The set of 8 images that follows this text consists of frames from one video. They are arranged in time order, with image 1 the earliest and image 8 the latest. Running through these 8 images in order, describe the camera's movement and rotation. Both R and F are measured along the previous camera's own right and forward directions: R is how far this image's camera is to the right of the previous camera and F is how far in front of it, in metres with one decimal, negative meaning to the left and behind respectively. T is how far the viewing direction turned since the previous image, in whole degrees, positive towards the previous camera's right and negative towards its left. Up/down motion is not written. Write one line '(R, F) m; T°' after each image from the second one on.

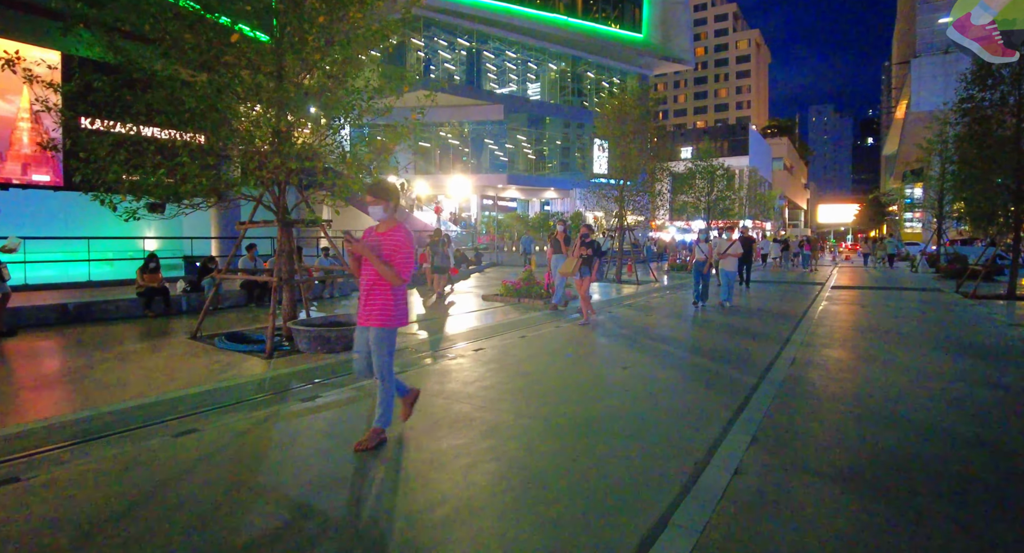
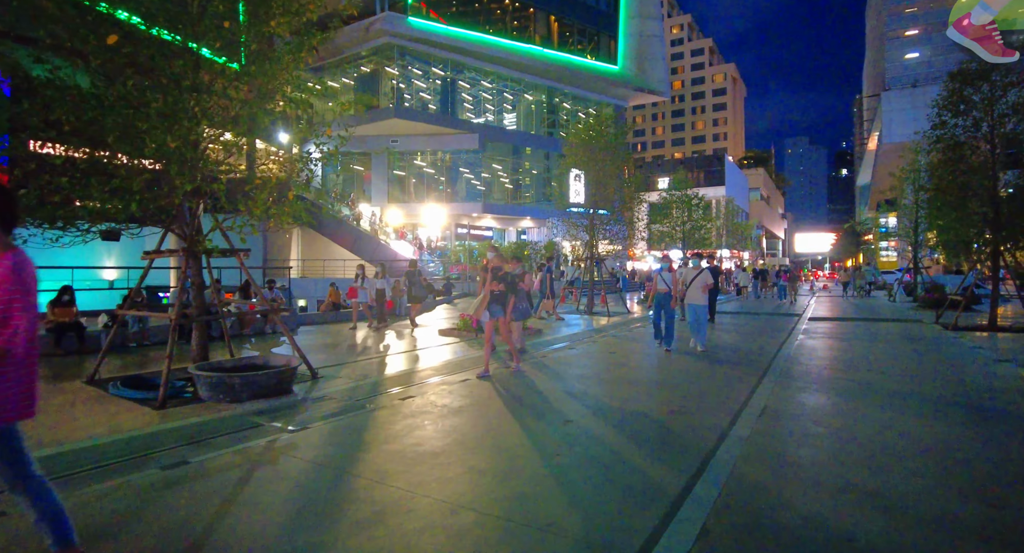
(+0.6, +1.0) m; +2°
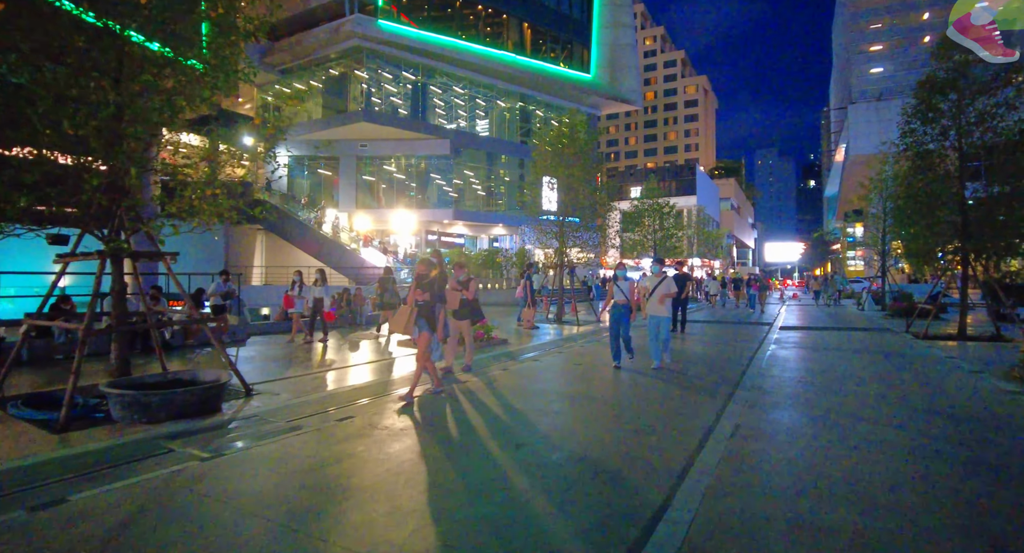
(+0.4, +0.7) m; +3°
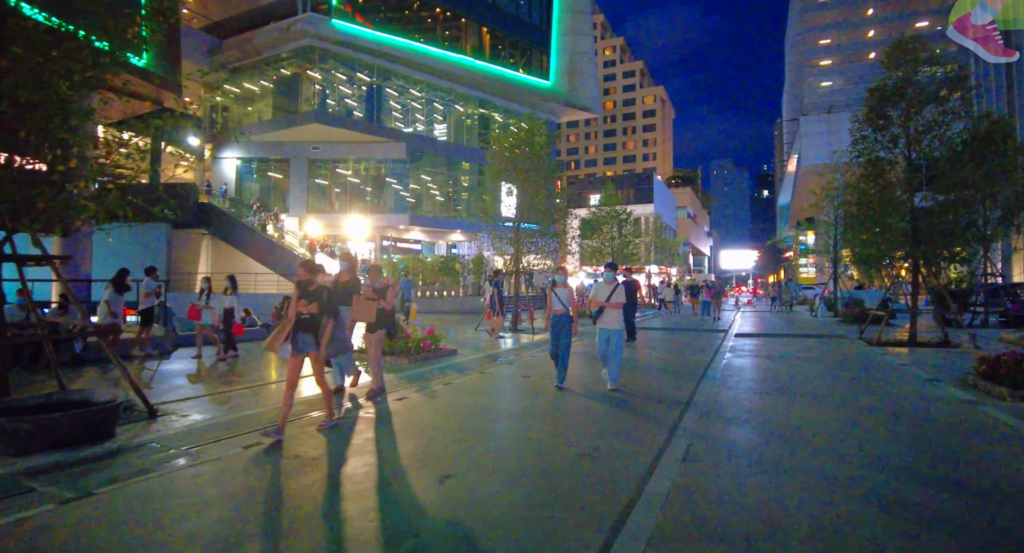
(+0.4, +0.7) m; +4°
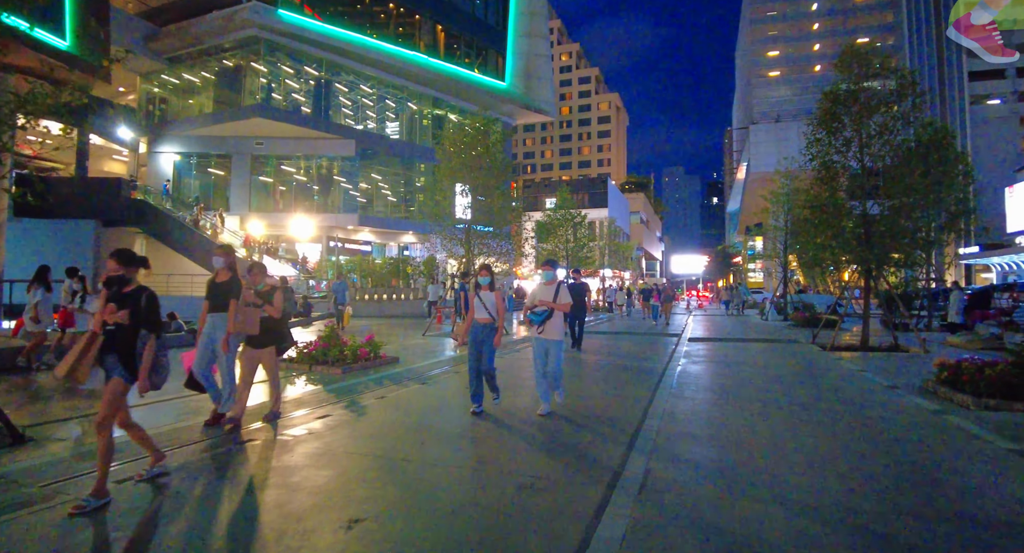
(+0.2, +0.8) m; +5°
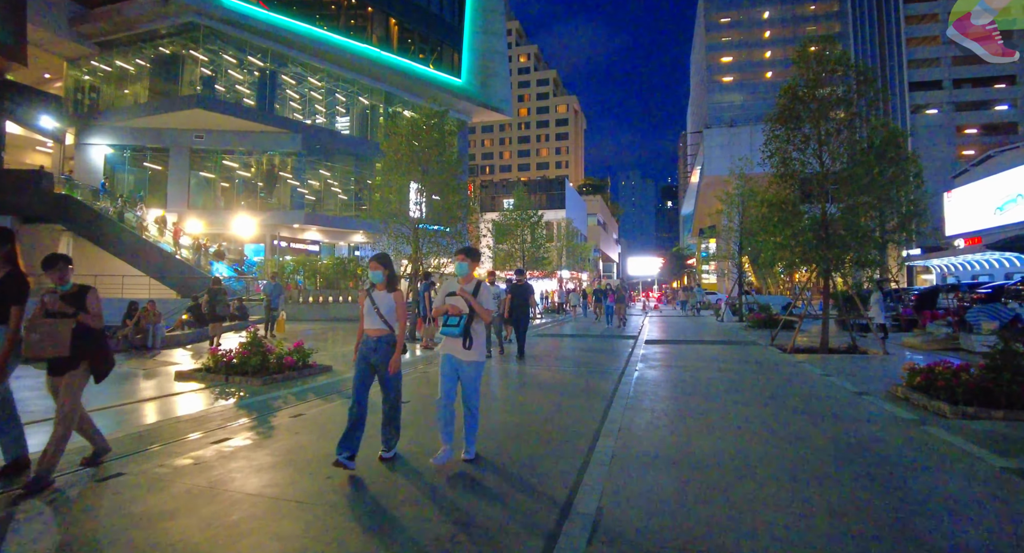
(+0.3, +0.8) m; +5°
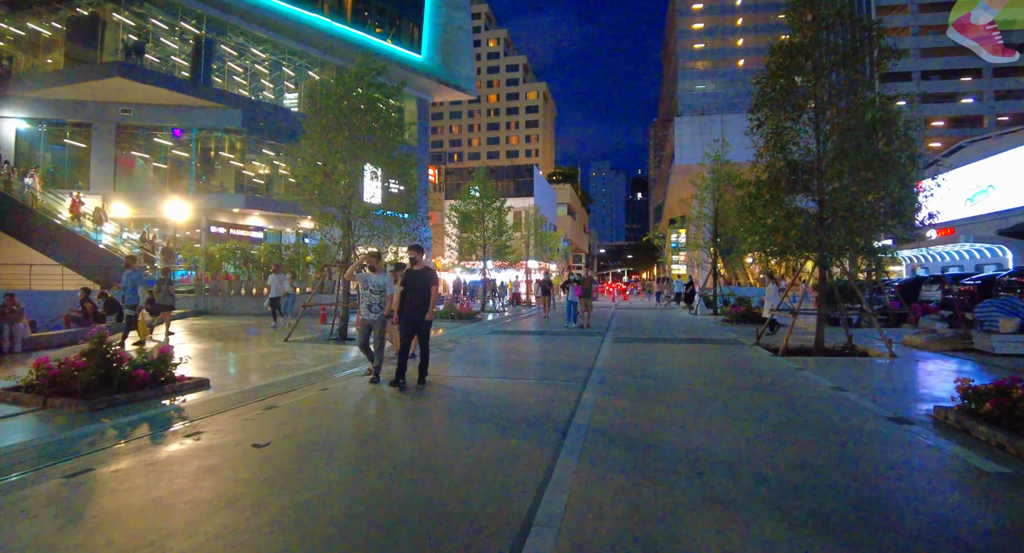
(+0.5, +1.9) m; +3°
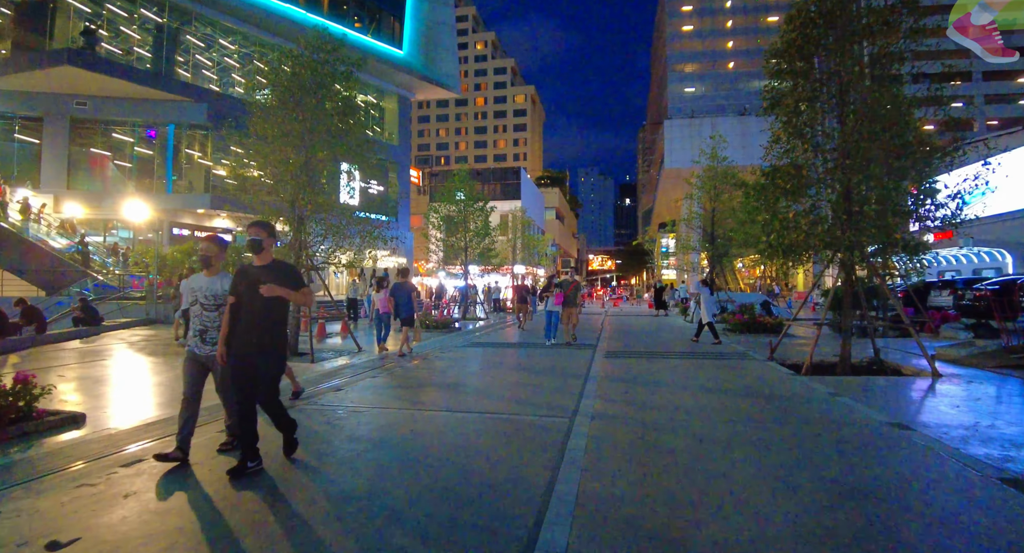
(+0.2, +1.4) m; +1°
